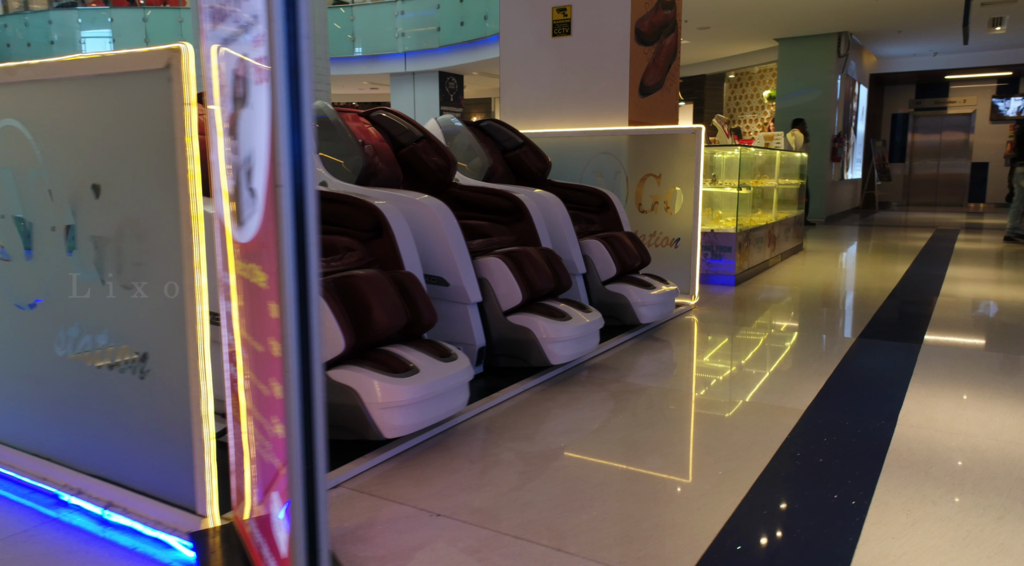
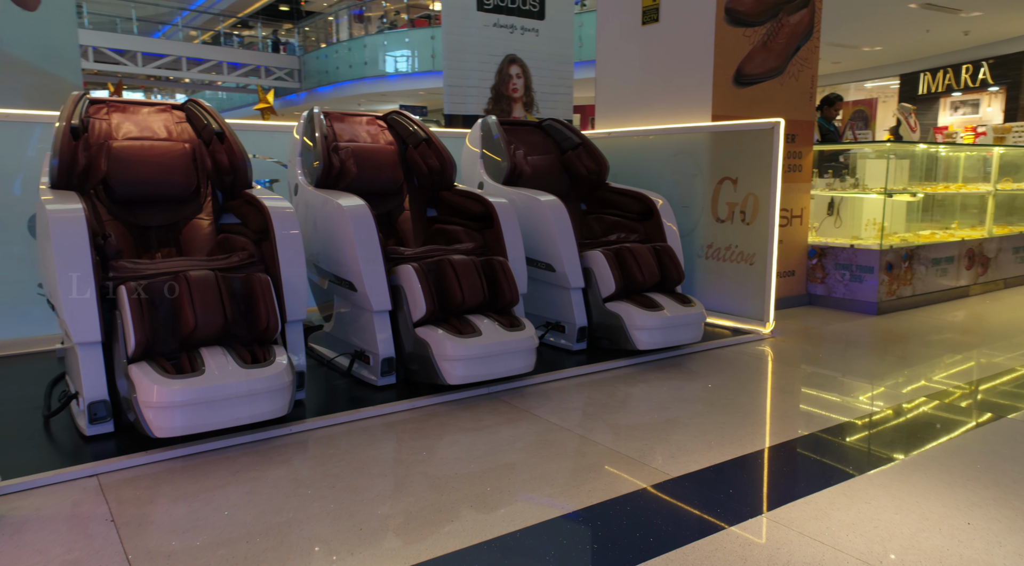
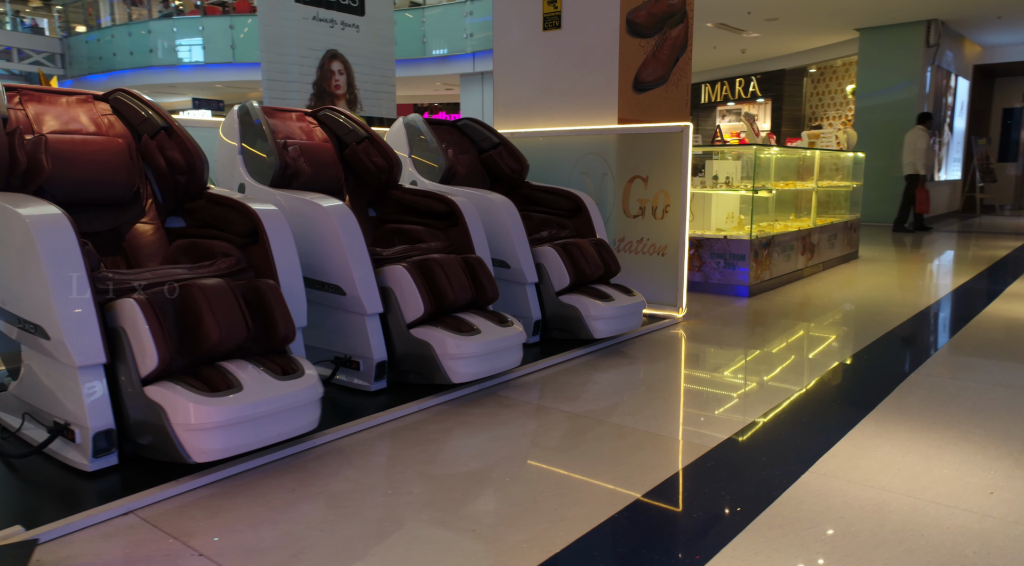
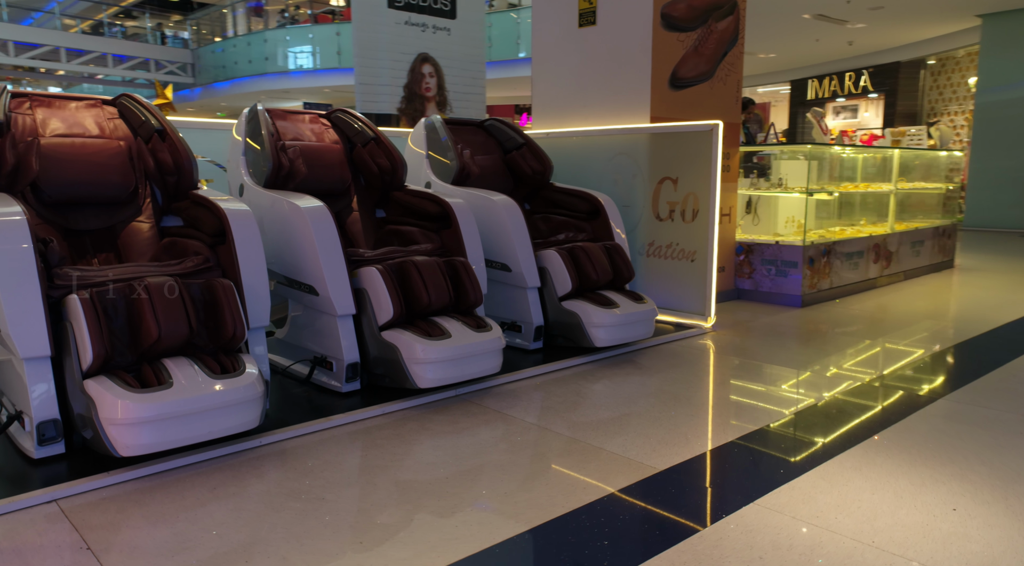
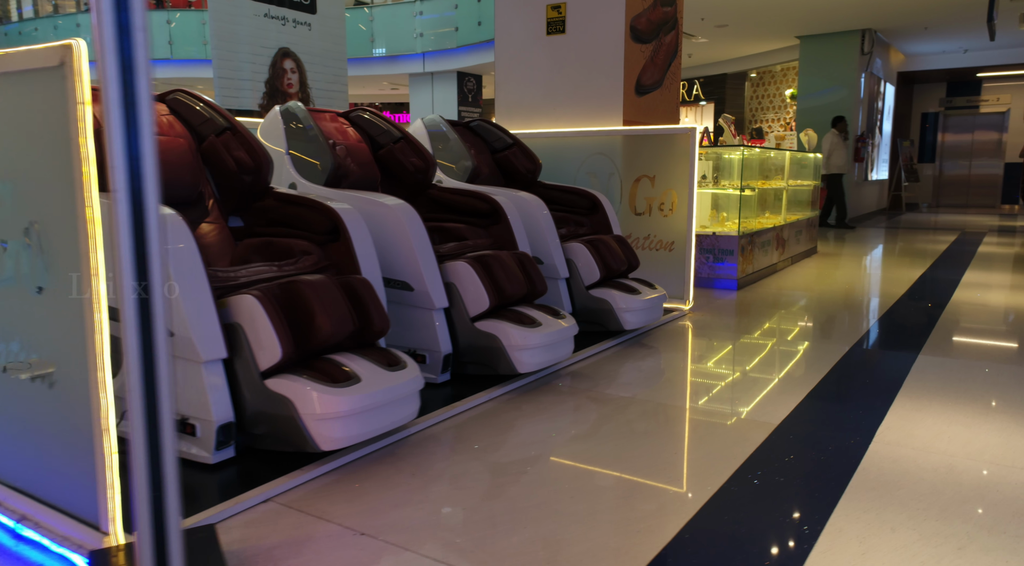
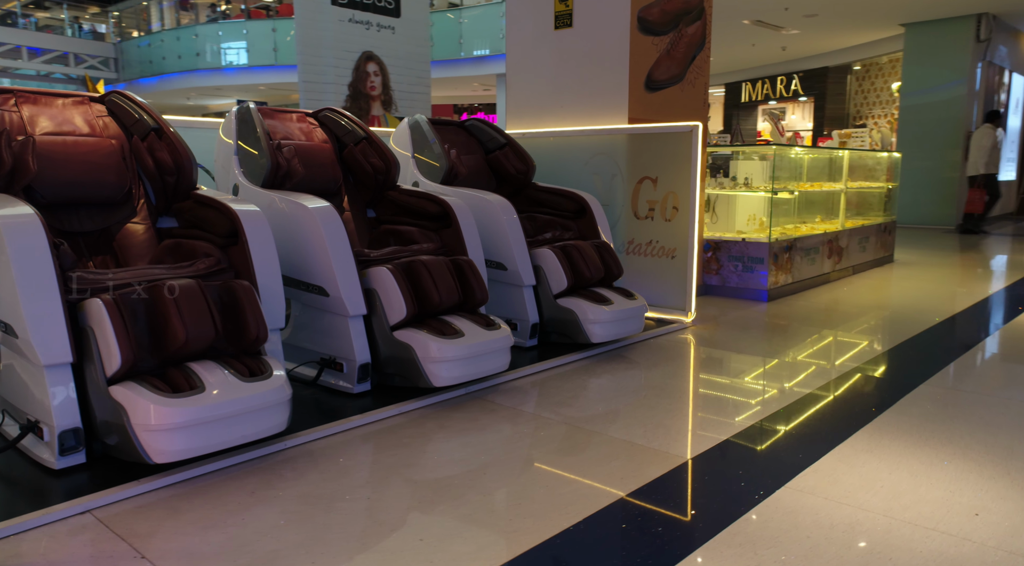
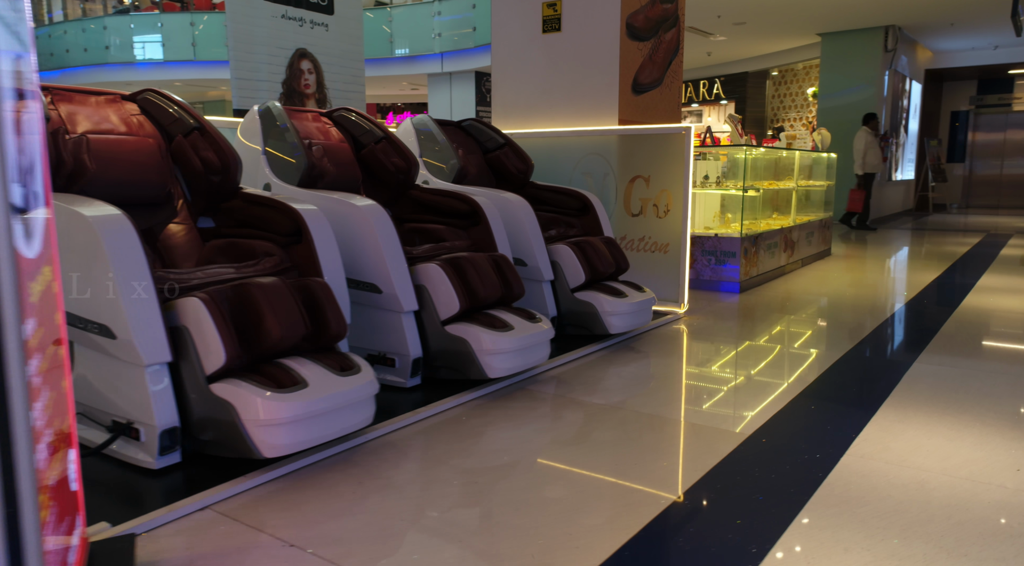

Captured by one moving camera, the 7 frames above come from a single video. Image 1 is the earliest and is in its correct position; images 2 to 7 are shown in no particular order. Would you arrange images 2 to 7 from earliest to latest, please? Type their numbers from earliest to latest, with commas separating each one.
5, 7, 3, 6, 4, 2
